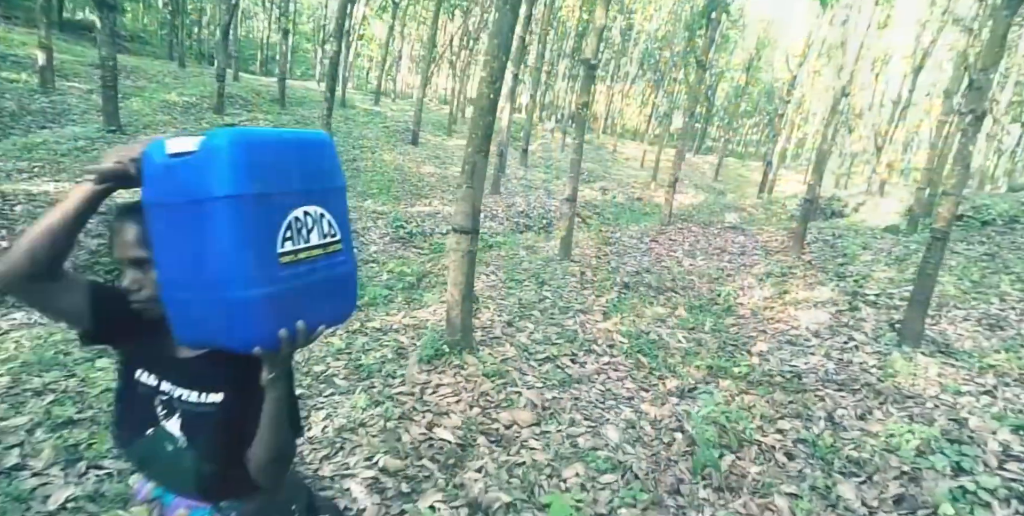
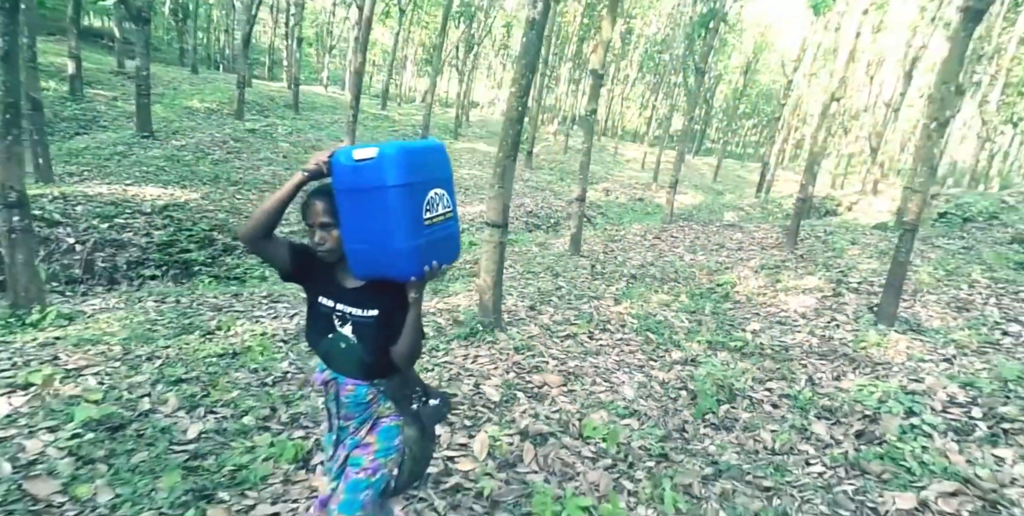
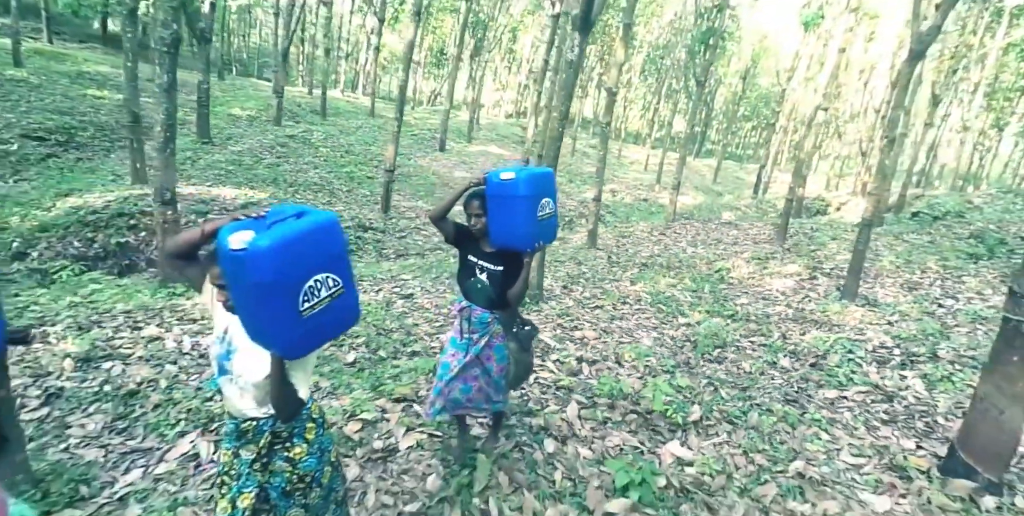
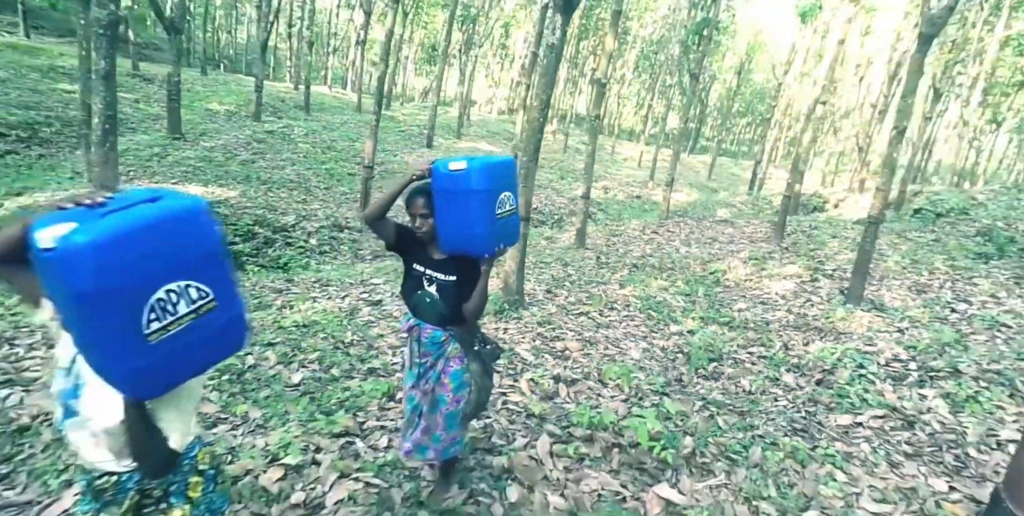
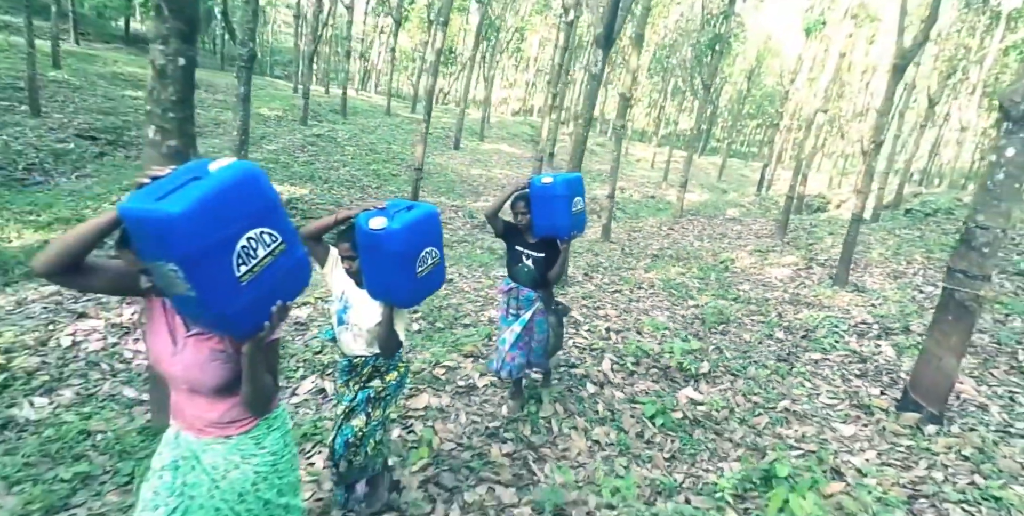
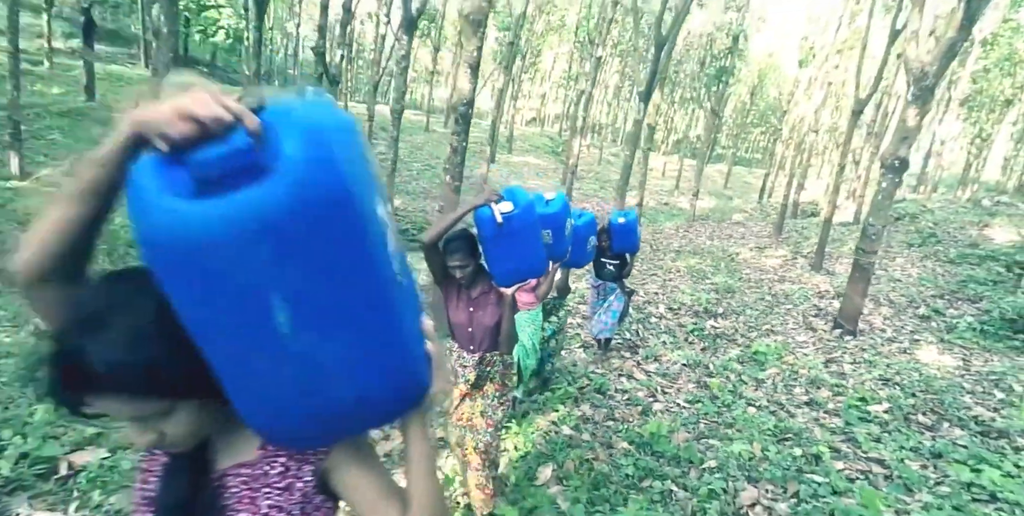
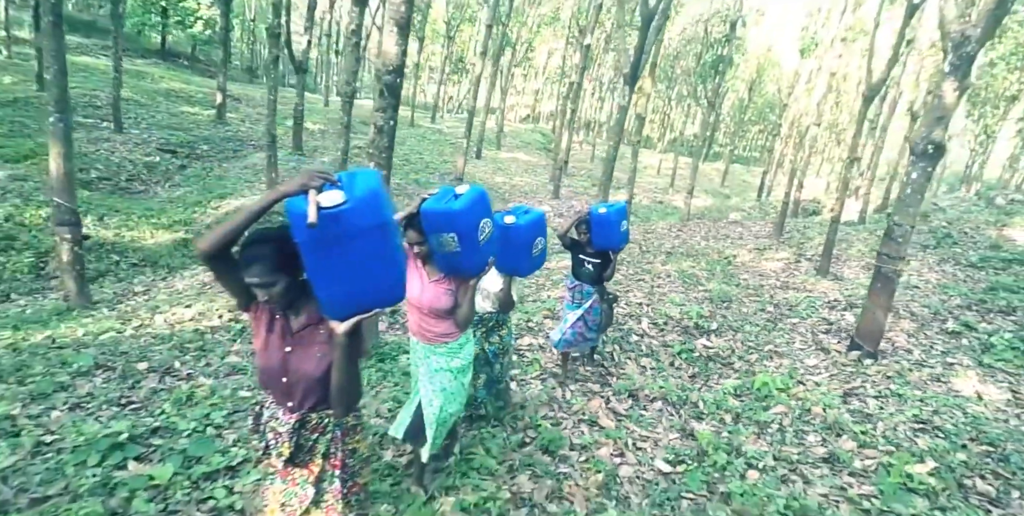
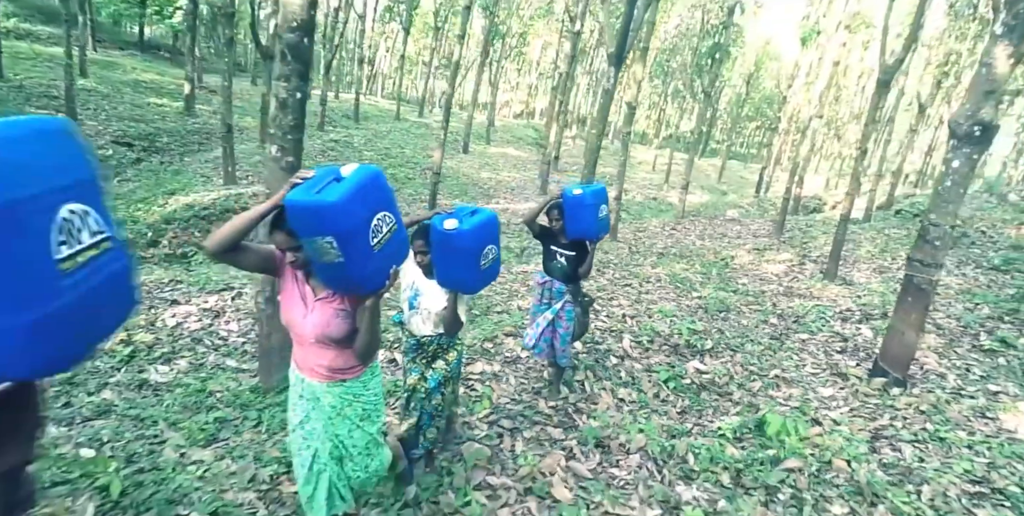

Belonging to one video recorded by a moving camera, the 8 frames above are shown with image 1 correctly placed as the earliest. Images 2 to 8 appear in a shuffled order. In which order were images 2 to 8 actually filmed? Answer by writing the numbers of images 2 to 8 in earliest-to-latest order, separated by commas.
2, 4, 3, 5, 8, 7, 6
